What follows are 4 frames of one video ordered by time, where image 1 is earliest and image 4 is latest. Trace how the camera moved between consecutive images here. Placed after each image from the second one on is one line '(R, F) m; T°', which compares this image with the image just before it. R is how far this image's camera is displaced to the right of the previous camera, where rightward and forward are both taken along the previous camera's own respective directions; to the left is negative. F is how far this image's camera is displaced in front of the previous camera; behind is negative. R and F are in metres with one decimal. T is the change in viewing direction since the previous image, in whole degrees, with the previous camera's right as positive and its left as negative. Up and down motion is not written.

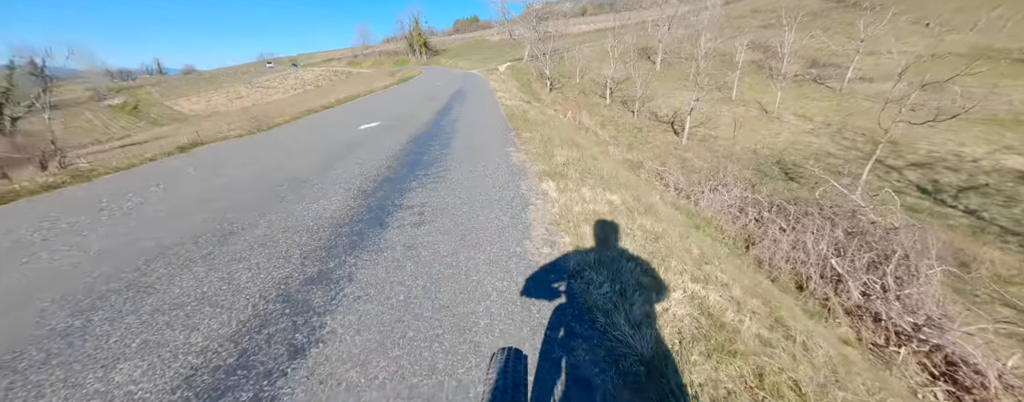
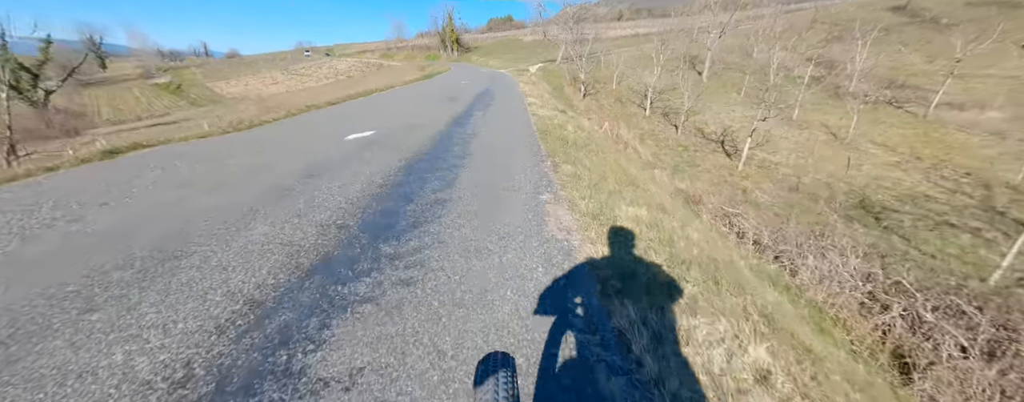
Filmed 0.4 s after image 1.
(-0.2, +2.5) m; -3°
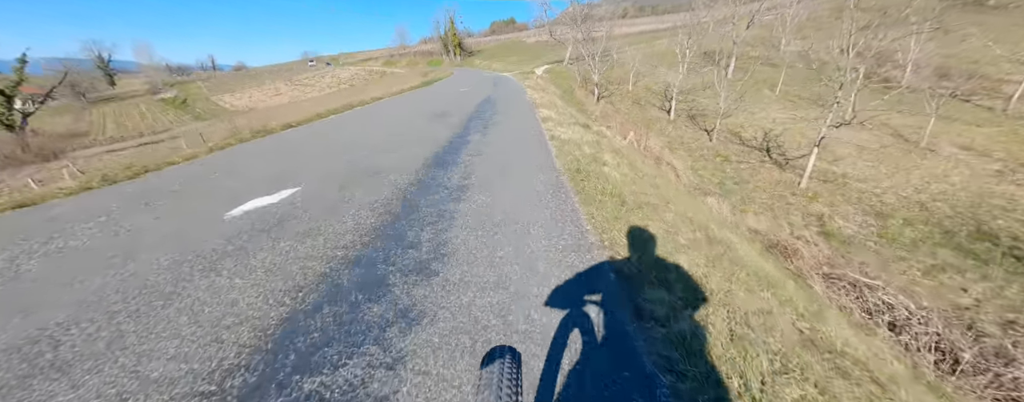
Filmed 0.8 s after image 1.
(-0.1, +3.3) m; -1°
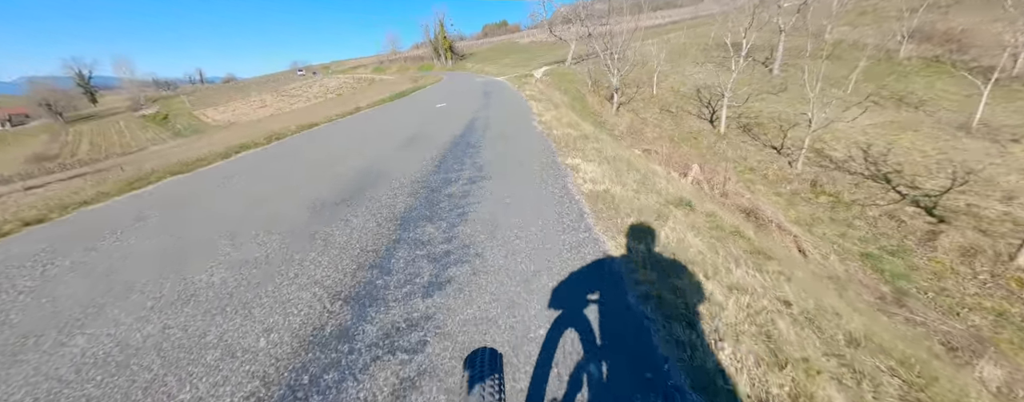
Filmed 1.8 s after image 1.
(-0.1, +6.4) m; 0°
